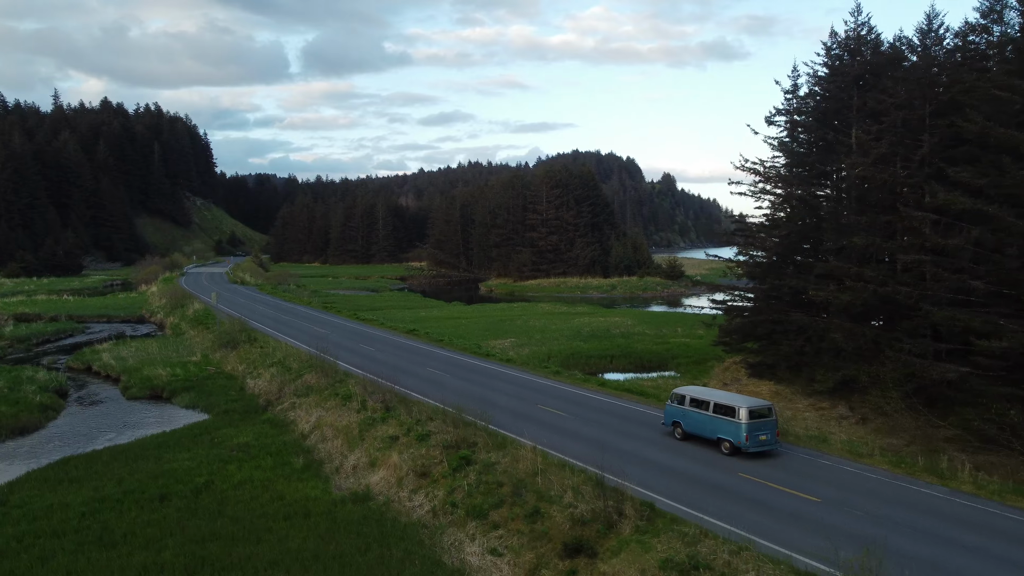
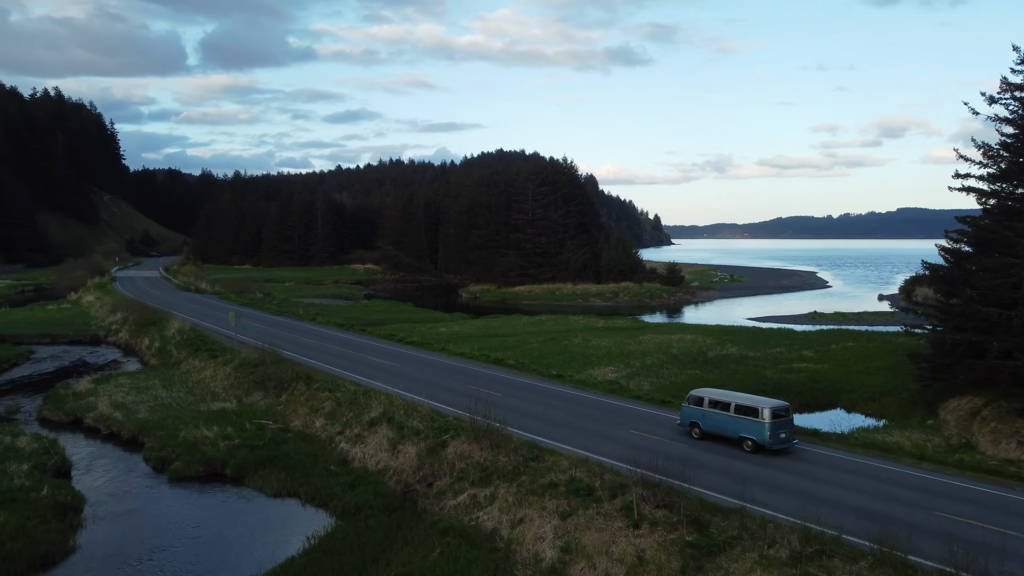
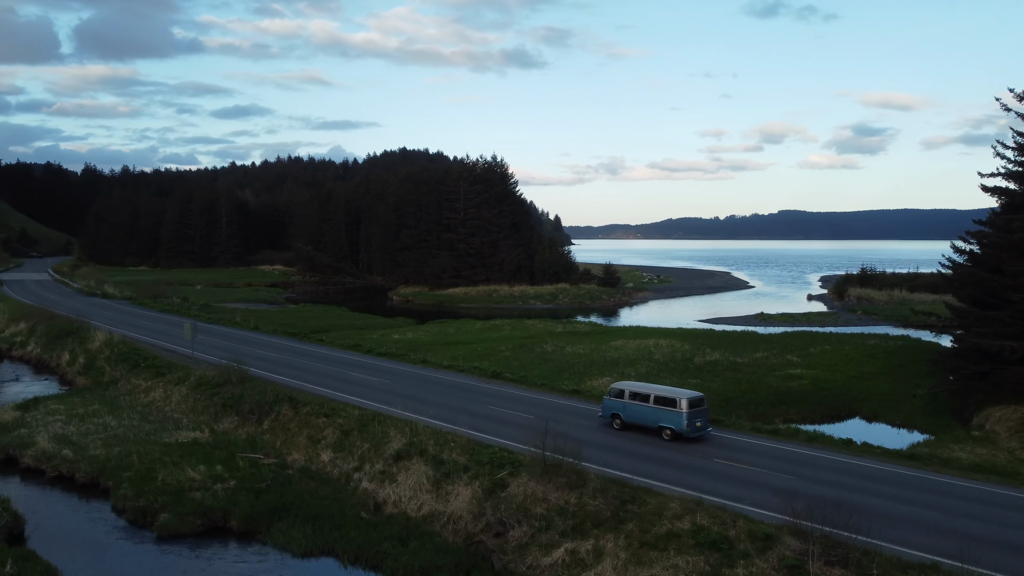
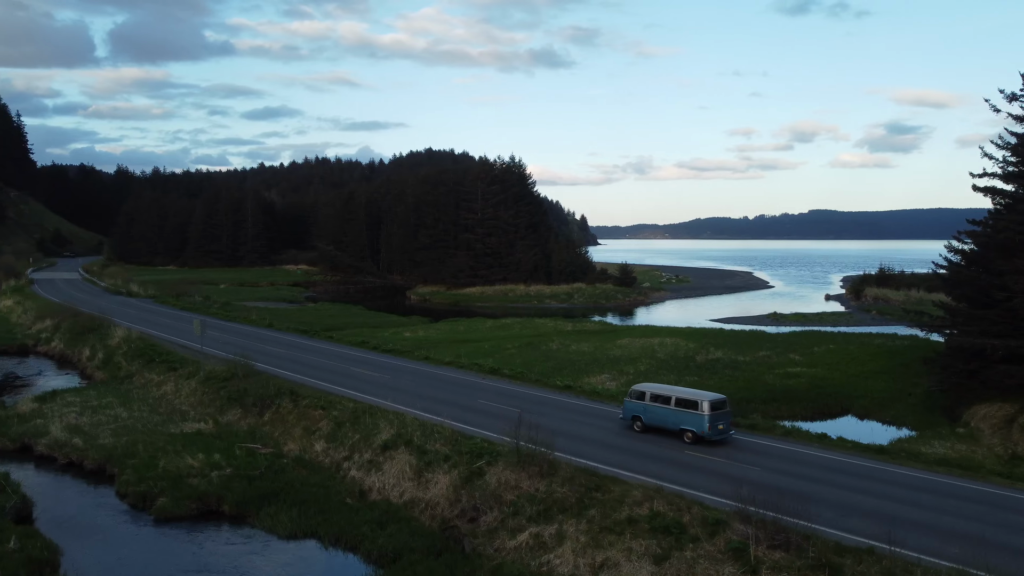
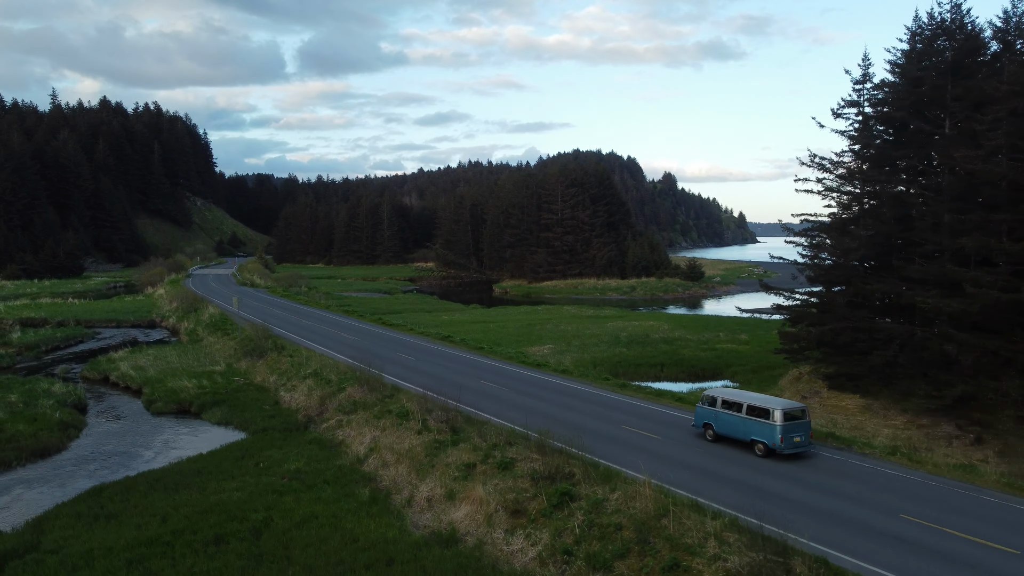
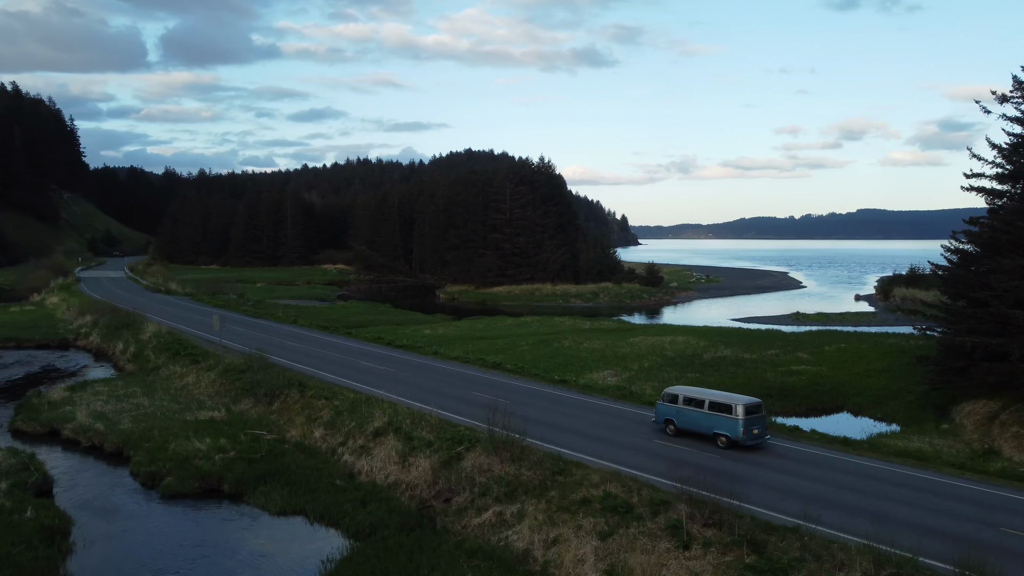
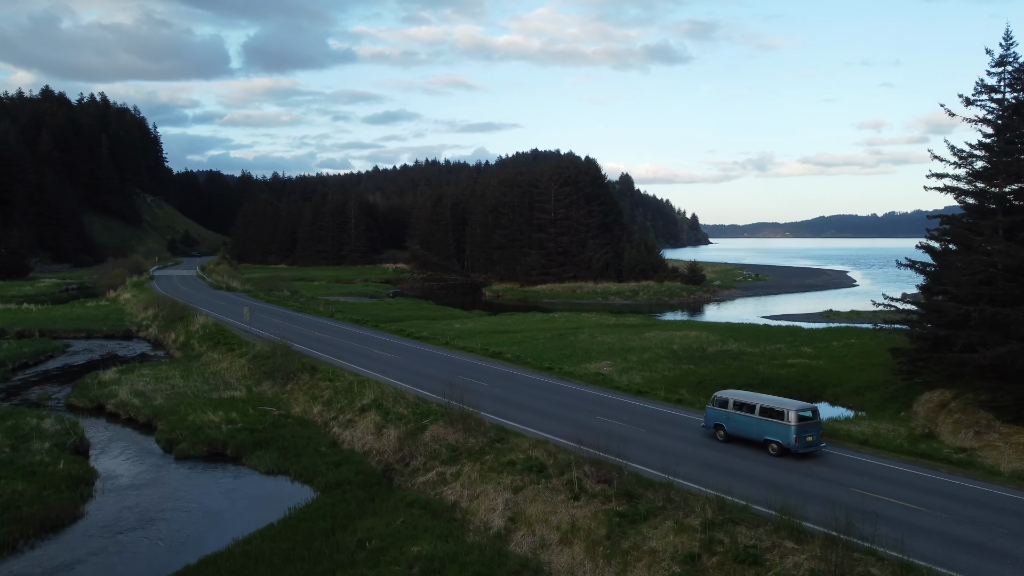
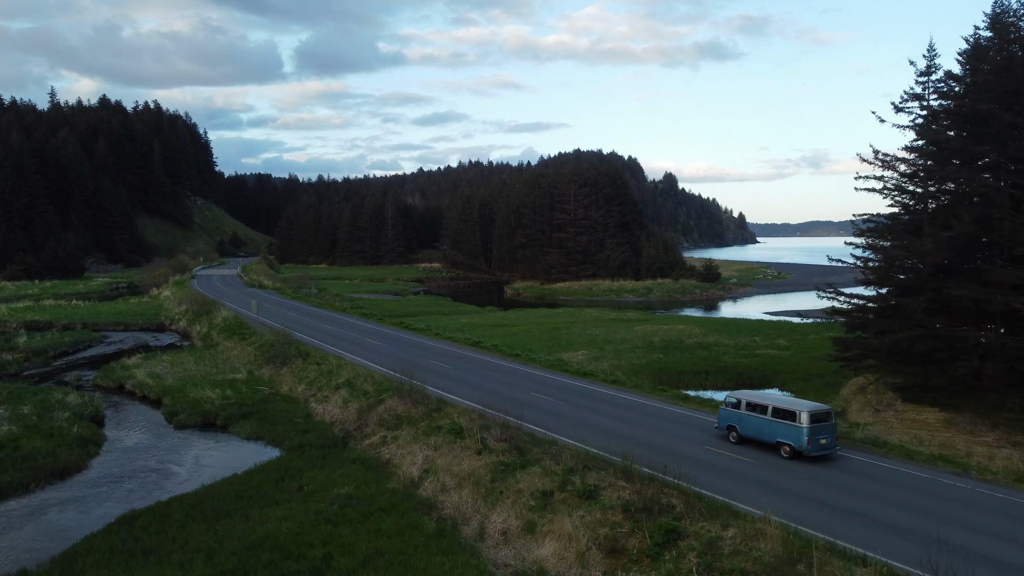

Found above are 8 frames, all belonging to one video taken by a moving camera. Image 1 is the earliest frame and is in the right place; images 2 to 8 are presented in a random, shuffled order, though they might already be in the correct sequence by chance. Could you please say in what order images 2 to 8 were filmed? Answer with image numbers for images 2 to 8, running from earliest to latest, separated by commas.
5, 8, 7, 2, 6, 4, 3
